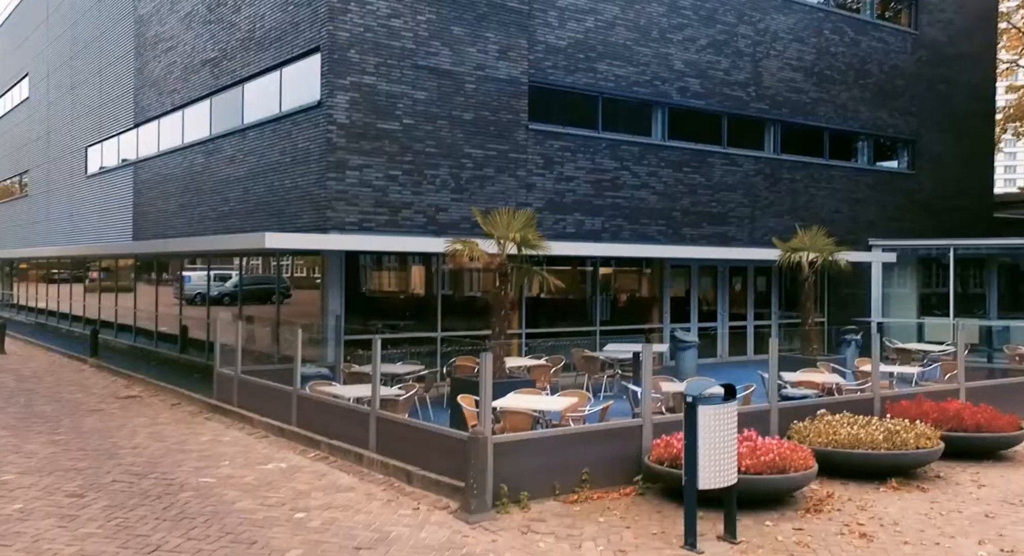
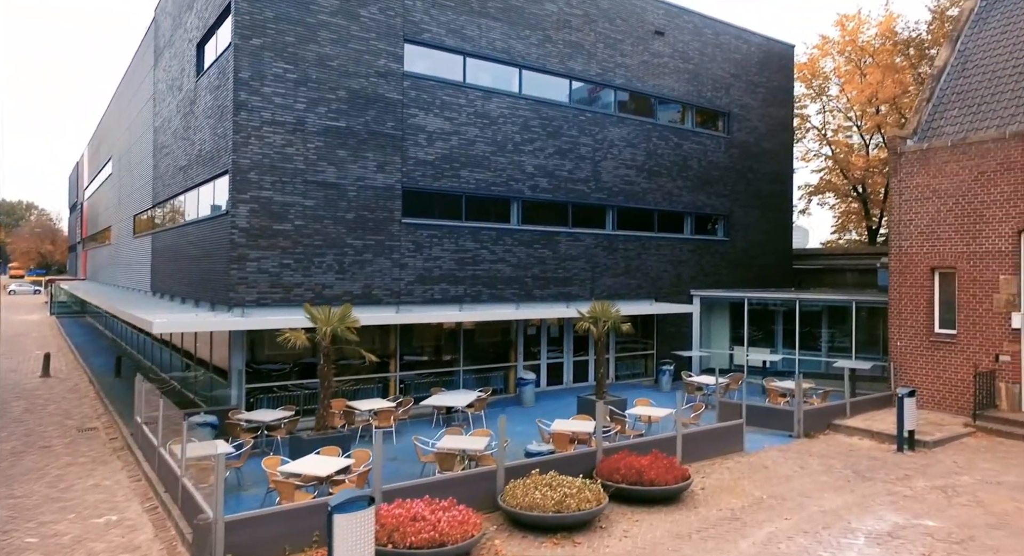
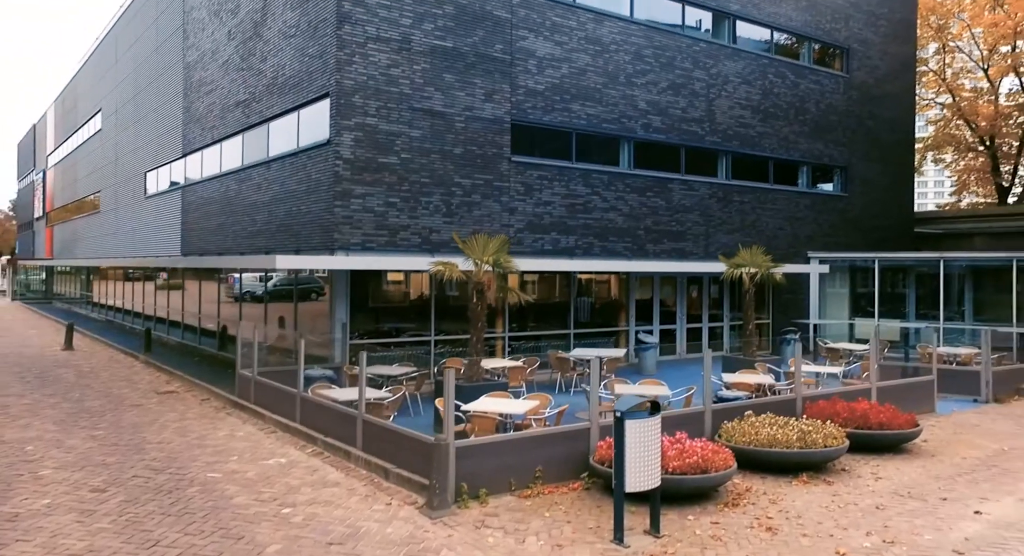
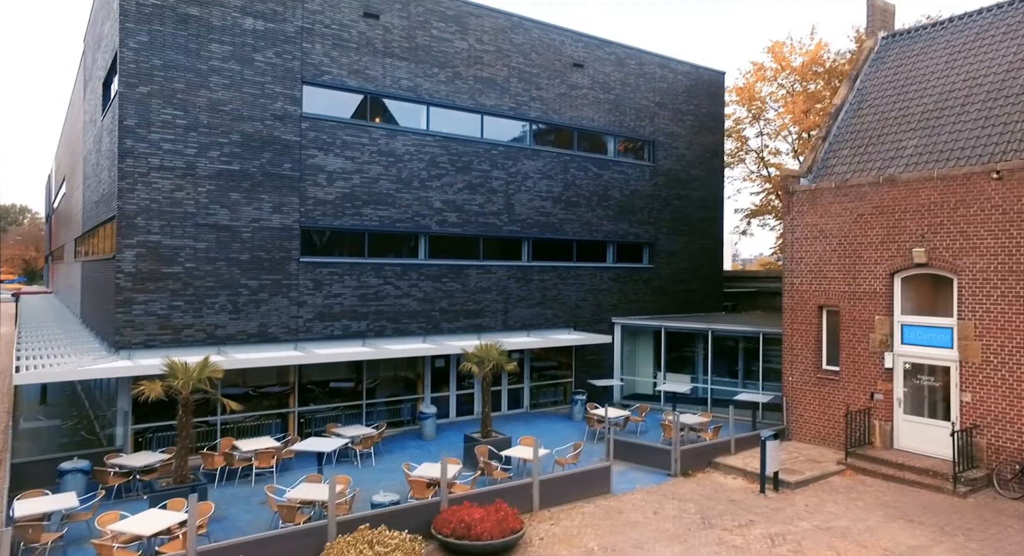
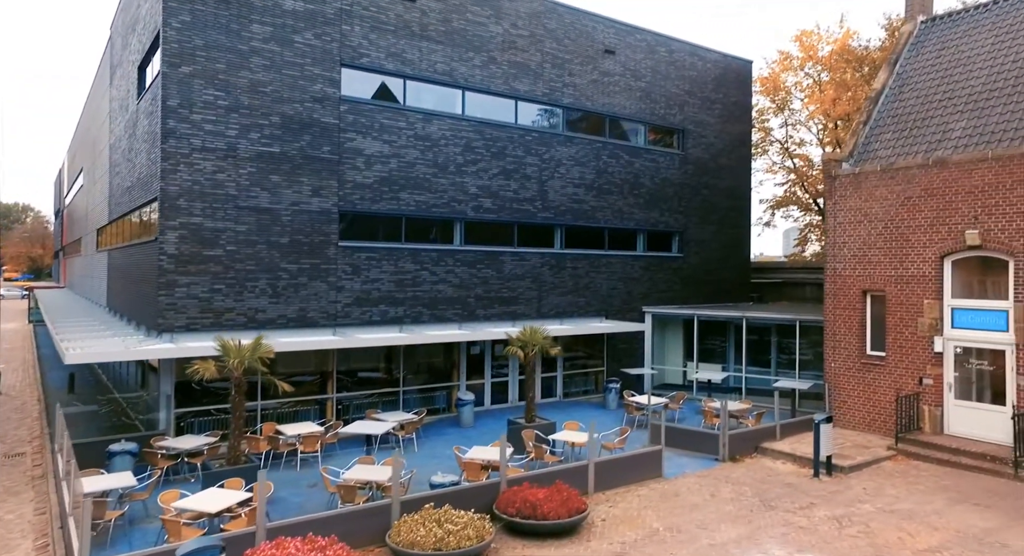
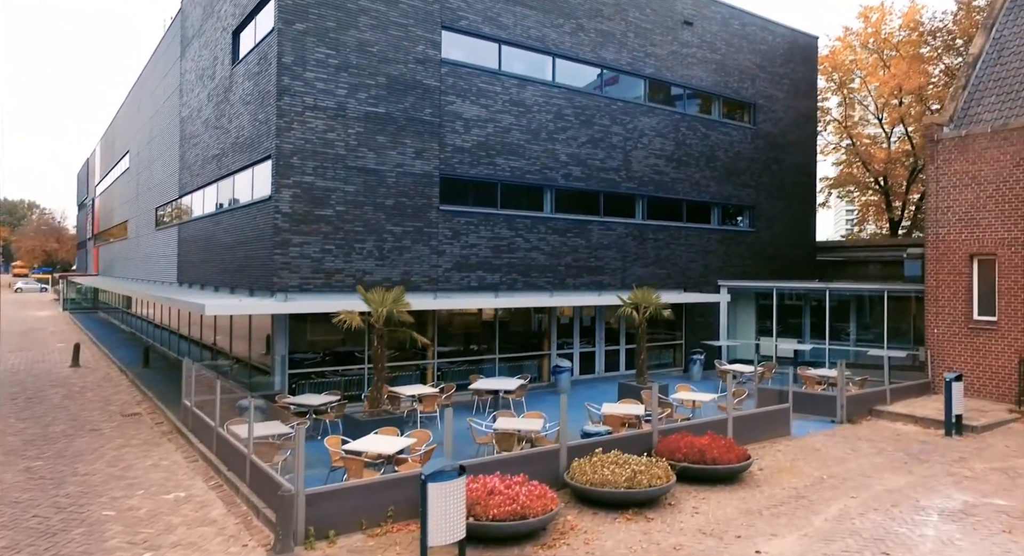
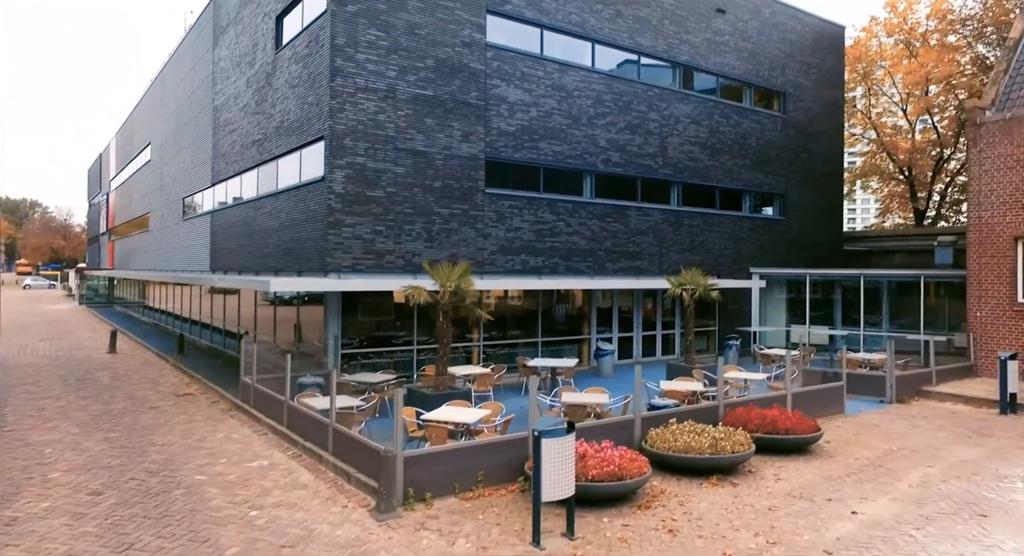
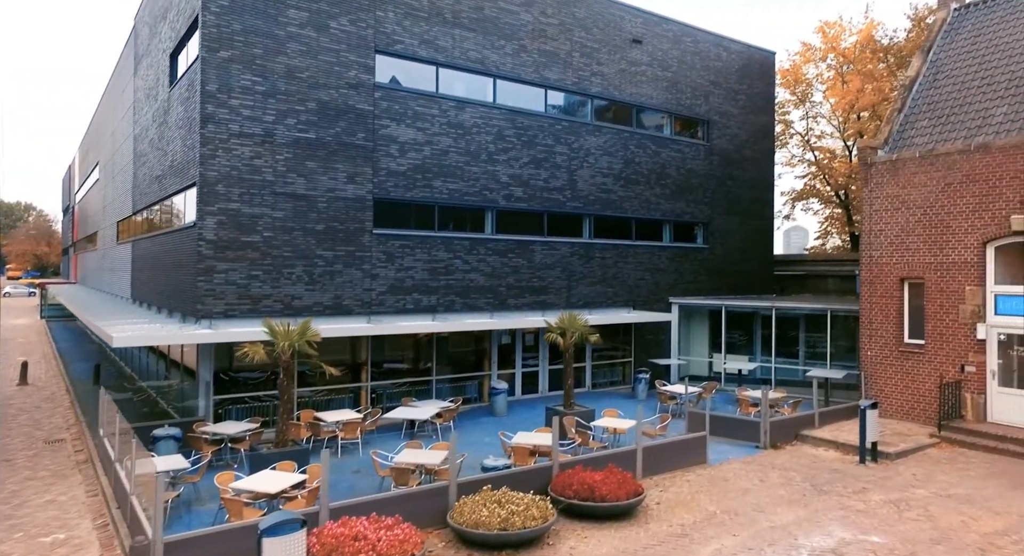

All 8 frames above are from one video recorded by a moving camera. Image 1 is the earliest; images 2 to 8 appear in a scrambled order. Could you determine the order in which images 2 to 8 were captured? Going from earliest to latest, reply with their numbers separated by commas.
3, 7, 6, 2, 8, 5, 4
